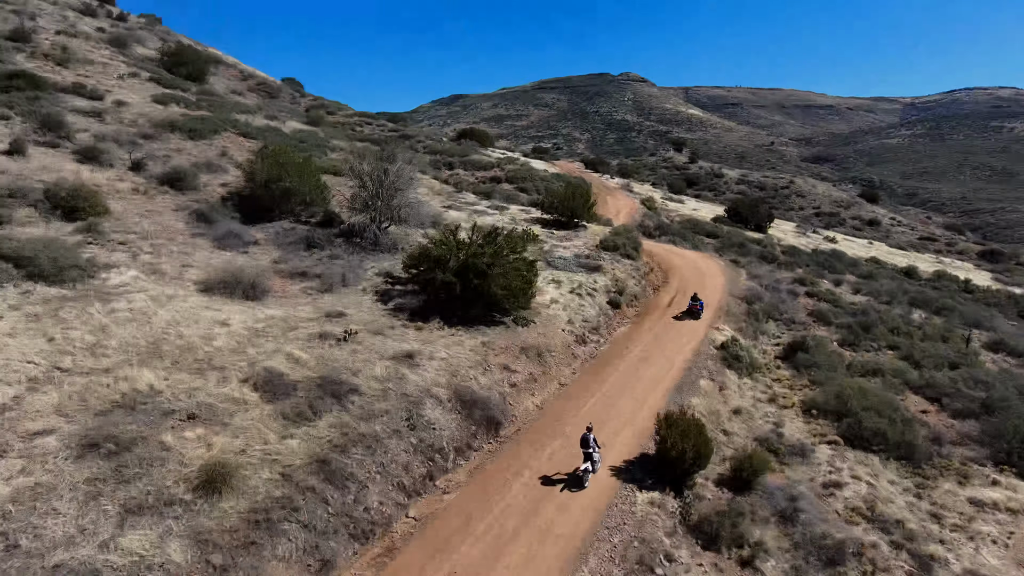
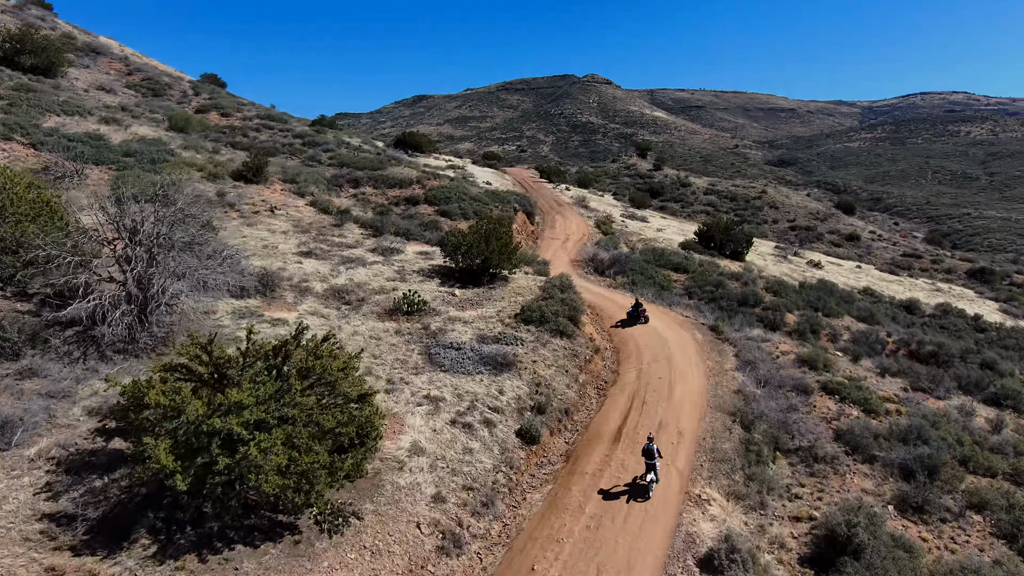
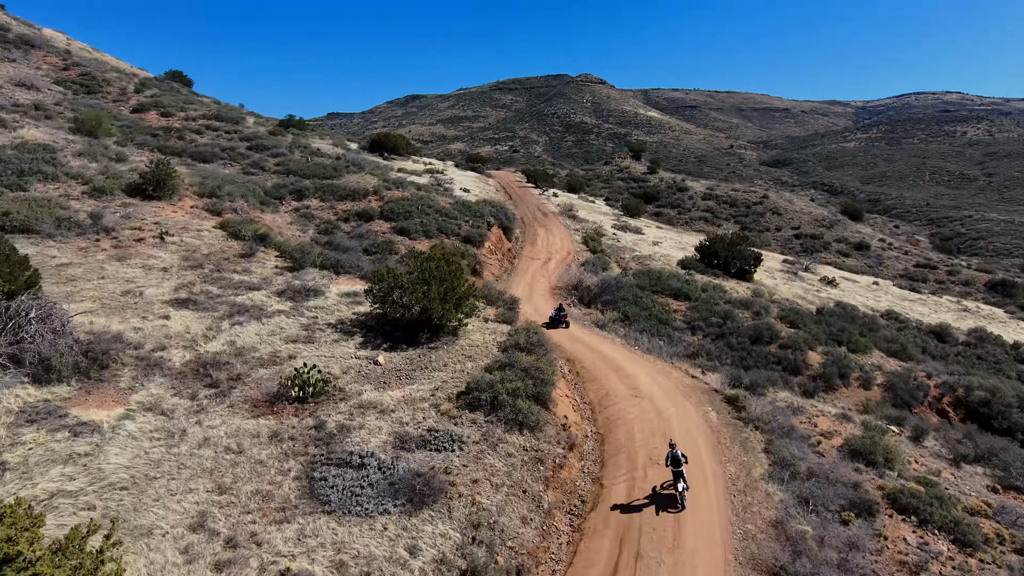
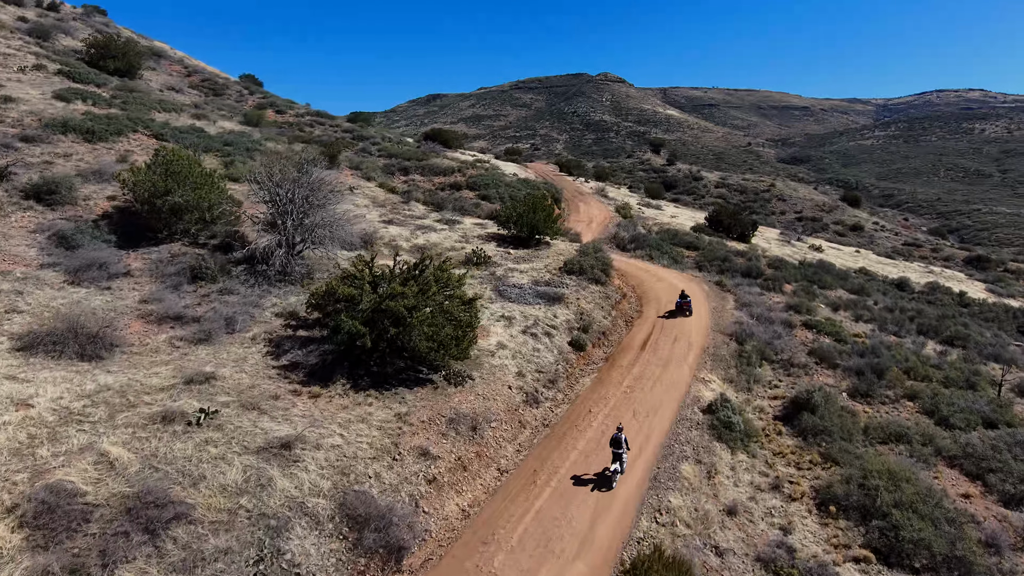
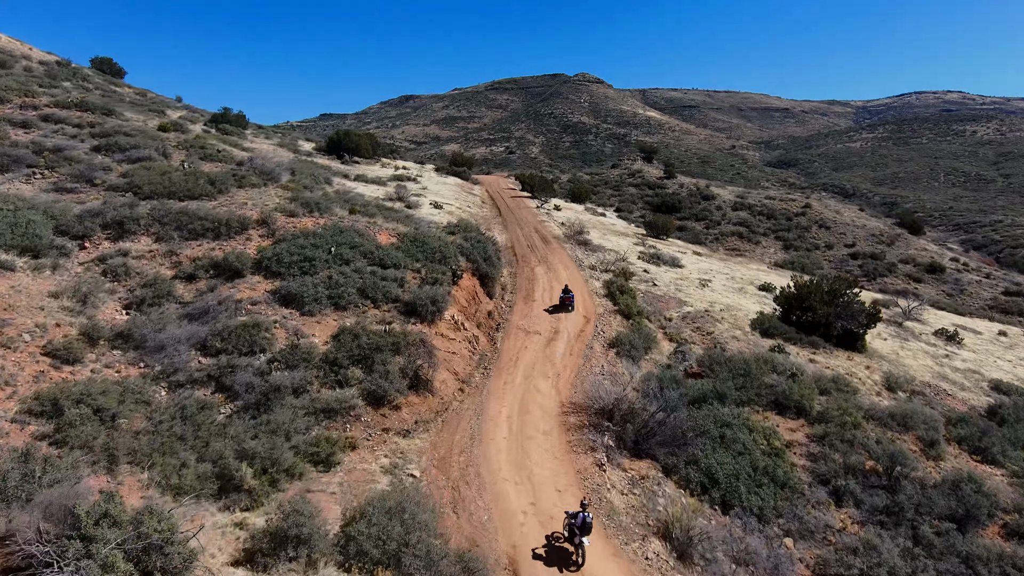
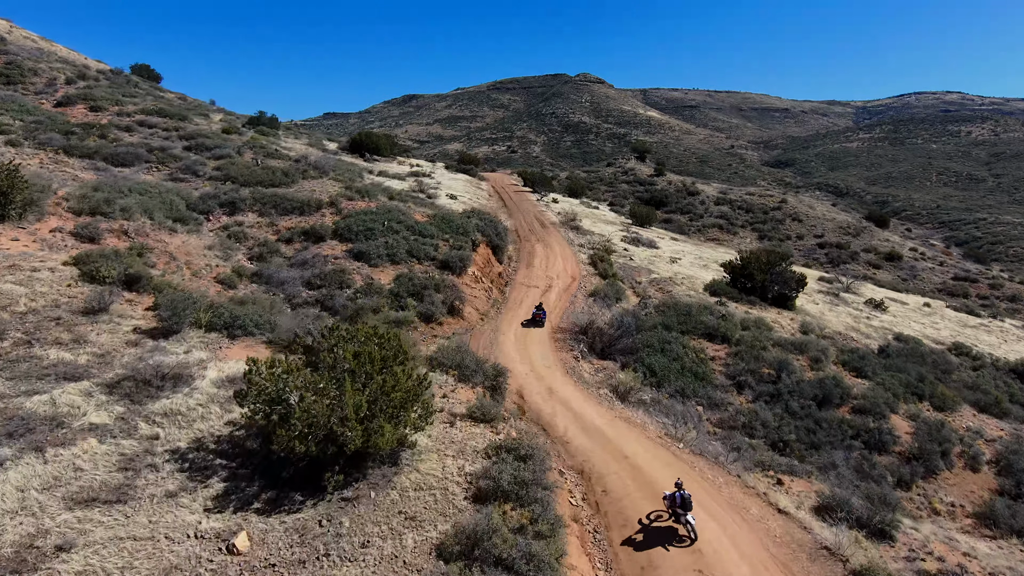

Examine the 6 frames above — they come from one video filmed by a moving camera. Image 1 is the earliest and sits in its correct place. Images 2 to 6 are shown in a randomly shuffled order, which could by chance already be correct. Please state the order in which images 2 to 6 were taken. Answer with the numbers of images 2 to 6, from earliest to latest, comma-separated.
4, 2, 3, 6, 5
